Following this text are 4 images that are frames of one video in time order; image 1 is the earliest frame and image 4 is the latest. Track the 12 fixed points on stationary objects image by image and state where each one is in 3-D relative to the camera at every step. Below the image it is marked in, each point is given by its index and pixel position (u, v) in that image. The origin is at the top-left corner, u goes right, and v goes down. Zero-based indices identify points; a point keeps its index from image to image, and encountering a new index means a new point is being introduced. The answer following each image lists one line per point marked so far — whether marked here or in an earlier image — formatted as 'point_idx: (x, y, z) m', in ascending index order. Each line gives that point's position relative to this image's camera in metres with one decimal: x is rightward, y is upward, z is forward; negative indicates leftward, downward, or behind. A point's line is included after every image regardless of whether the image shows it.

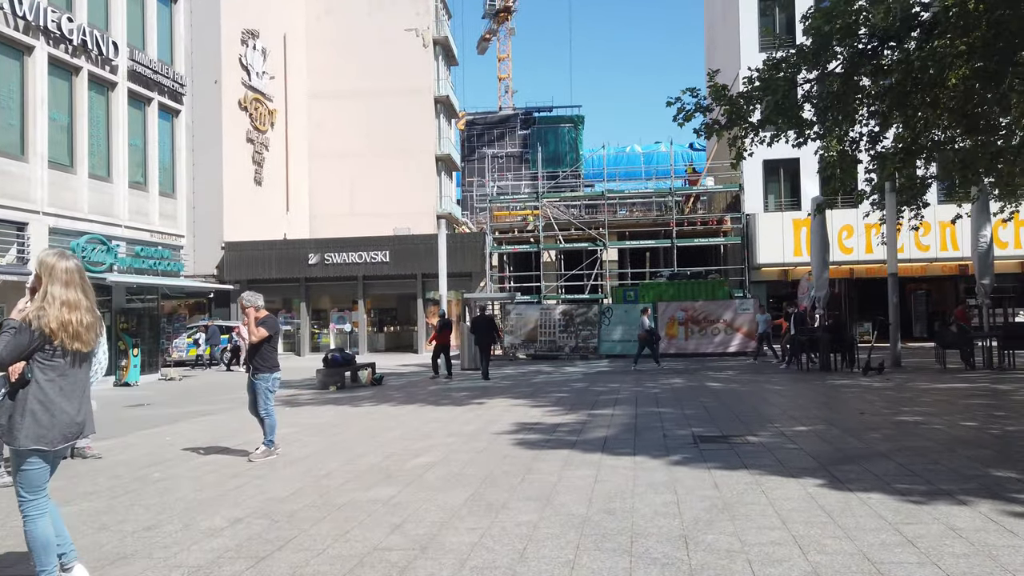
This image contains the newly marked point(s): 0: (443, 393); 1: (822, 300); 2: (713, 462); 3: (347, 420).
0: (-1.3, -2.0, +14.6) m
1: (+7.2, -0.3, +17.5) m
2: (+1.7, -1.5, +6.5) m
3: (-2.5, -2.0, +11.3) m
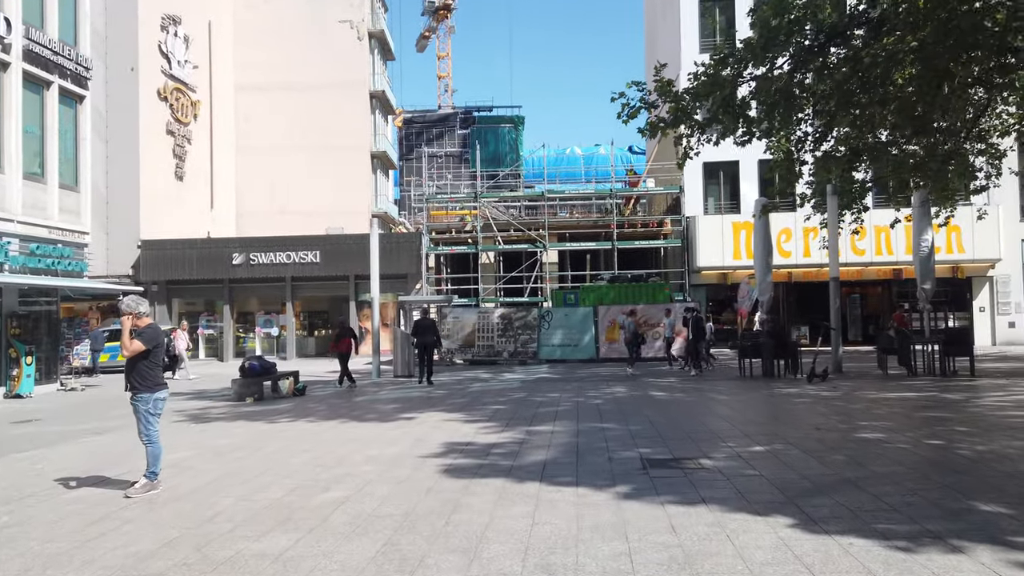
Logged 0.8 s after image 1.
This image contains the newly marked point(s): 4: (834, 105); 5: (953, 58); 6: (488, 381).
0: (-2.6, -2.1, +13.5) m
1: (+5.8, -0.4, +17.1) m
2: (+1.2, -1.6, +5.7) m
3: (-3.4, -2.0, +10.2) m
4: (+5.9, +3.3, +13.7) m
5: (+6.9, +3.6, +11.7) m
6: (-0.6, -2.3, +18.2) m
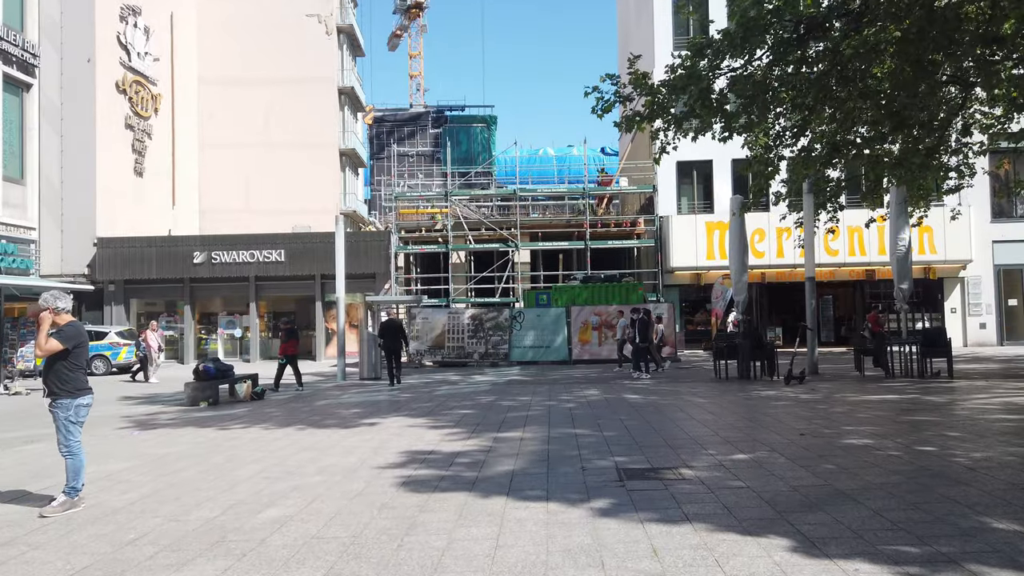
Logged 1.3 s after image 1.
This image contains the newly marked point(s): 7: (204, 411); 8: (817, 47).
0: (-3.1, -2.1, +12.8) m
1: (+5.1, -0.4, +16.7) m
2: (+0.9, -1.5, +5.1) m
3: (-3.9, -2.0, +9.4) m
4: (+5.3, +3.3, +13.3) m
5: (+6.4, +3.6, +11.4) m
6: (-1.3, -2.2, +17.5) m
7: (-5.5, -2.2, +13.5) m
8: (+5.3, +4.2, +13.1) m
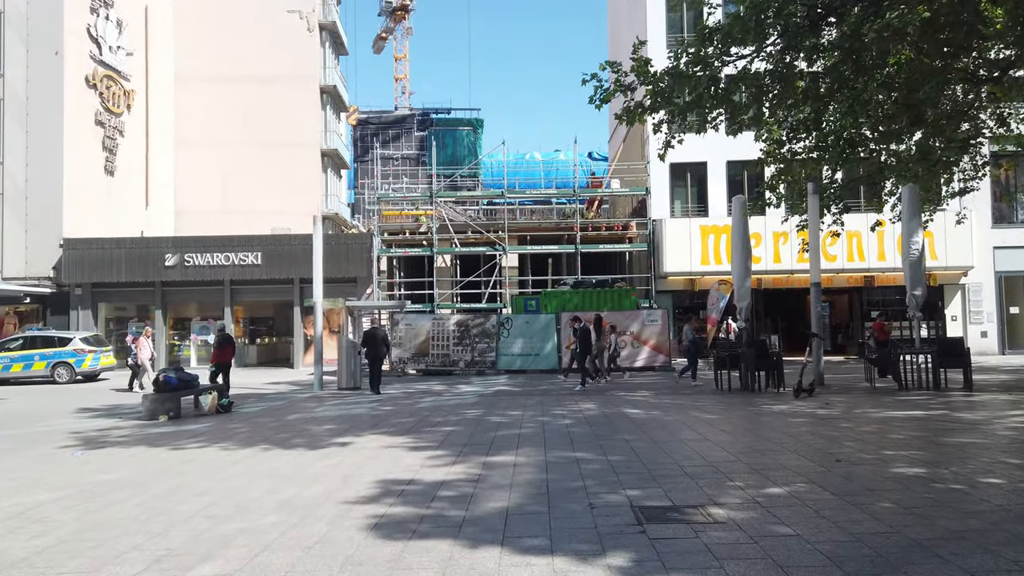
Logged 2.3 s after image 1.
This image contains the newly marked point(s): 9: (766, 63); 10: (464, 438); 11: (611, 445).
0: (-3.3, -2.1, +11.7) m
1: (+4.9, -0.5, +15.7) m
2: (+0.9, -1.5, +4.1) m
3: (-4.0, -2.0, +8.2) m
4: (+5.2, +3.2, +12.3) m
5: (+6.3, +3.5, +10.5) m
6: (-1.5, -2.3, +16.4) m
7: (-5.7, -2.3, +12.3) m
8: (+5.1, +4.1, +12.1) m
9: (+4.2, +3.7, +12.4) m
10: (-0.6, -1.9, +9.4) m
11: (+1.1, -1.7, +8.2) m
